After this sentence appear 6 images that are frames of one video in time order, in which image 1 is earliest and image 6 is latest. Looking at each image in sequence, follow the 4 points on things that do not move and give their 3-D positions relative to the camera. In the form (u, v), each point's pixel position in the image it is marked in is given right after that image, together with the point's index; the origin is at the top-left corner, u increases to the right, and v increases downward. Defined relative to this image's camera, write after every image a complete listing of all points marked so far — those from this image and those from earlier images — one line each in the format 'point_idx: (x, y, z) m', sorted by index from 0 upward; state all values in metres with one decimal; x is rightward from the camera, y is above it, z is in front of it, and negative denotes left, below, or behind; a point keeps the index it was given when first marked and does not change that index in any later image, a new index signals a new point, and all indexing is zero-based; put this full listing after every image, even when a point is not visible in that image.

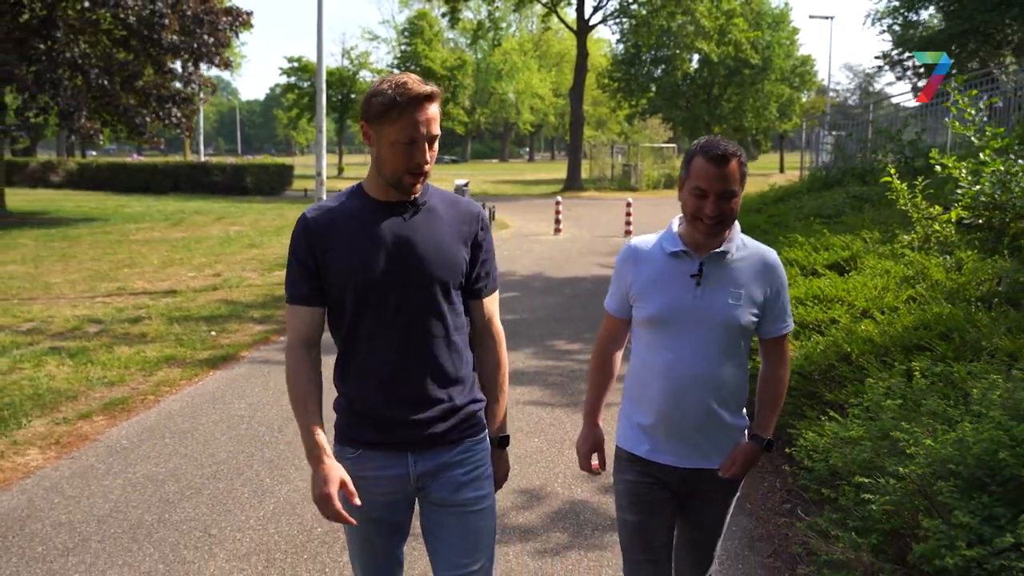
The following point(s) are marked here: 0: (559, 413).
0: (+0.3, -0.9, +6.6) m
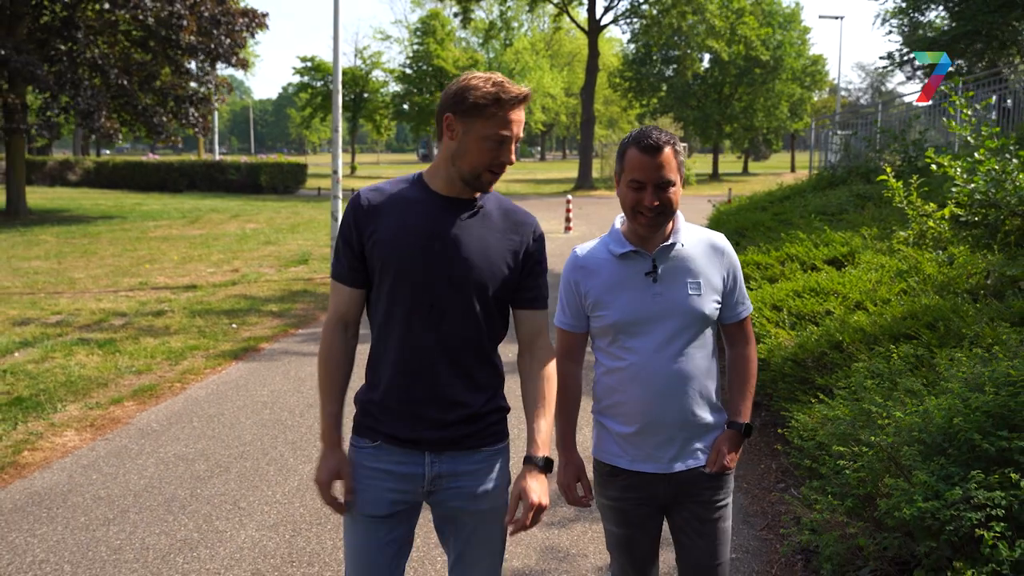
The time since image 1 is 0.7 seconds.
0: (+0.4, -0.8, +6.9) m
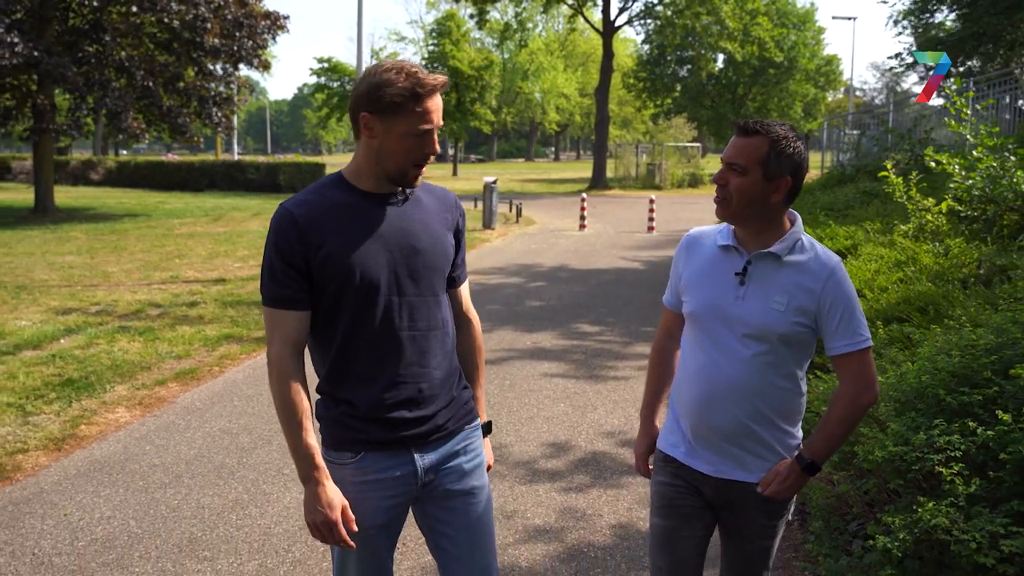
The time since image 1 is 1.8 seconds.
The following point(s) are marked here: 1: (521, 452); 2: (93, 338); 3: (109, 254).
0: (+0.6, -0.8, +7.3) m
1: (+0.1, -1.0, +5.7) m
2: (-3.9, -0.5, +8.8) m
3: (-6.7, +0.6, +15.6) m
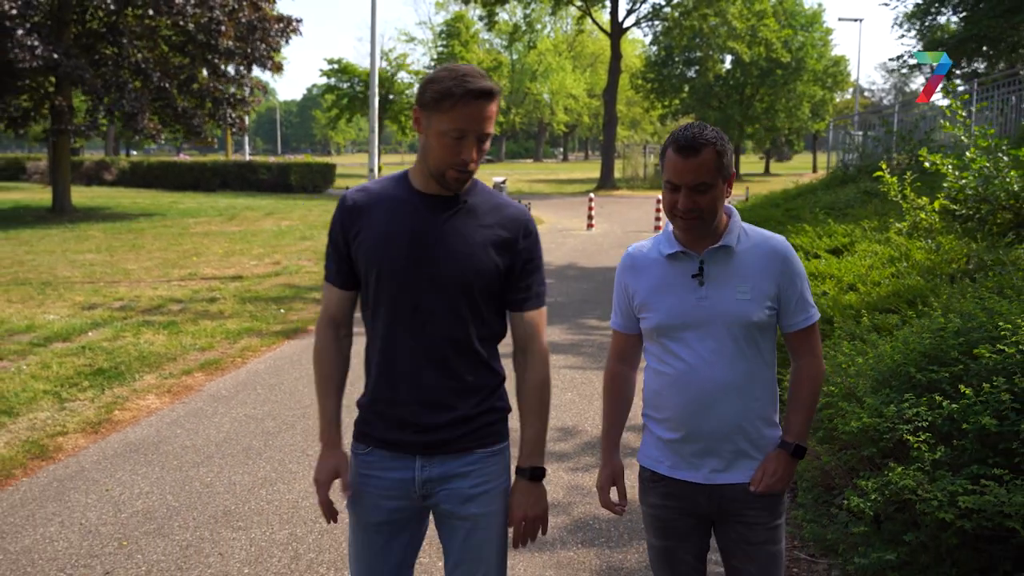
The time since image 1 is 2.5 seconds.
0: (+0.6, -0.7, +7.7) m
1: (+0.1, -0.9, +6.0) m
2: (-3.8, -0.4, +9.2) m
3: (-6.6, +0.6, +16.0) m
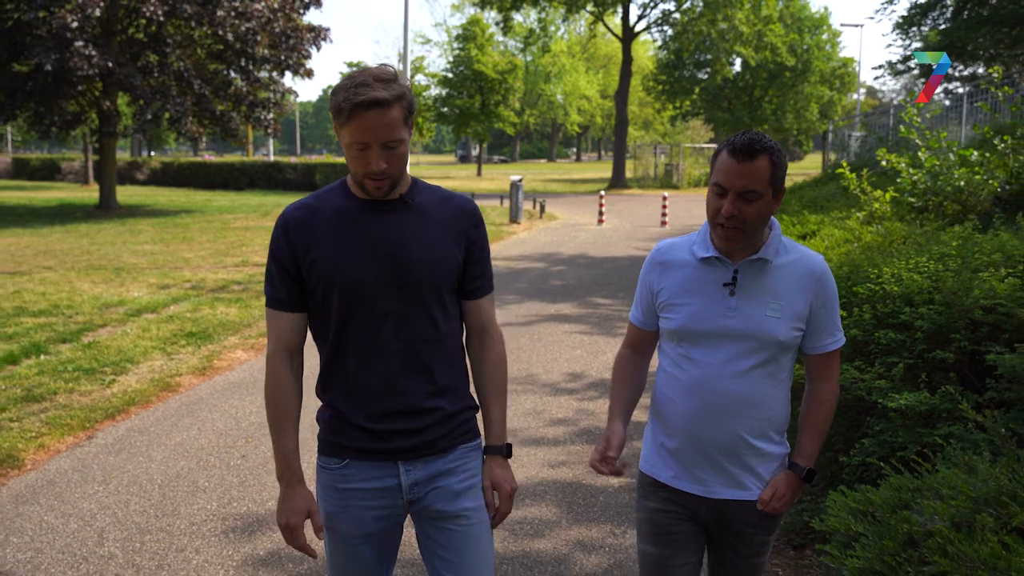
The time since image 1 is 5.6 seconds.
0: (+0.8, -0.5, +9.2) m
1: (+0.3, -0.7, +7.5) m
2: (-3.6, -0.2, +10.8) m
3: (-6.3, +0.8, +17.6) m
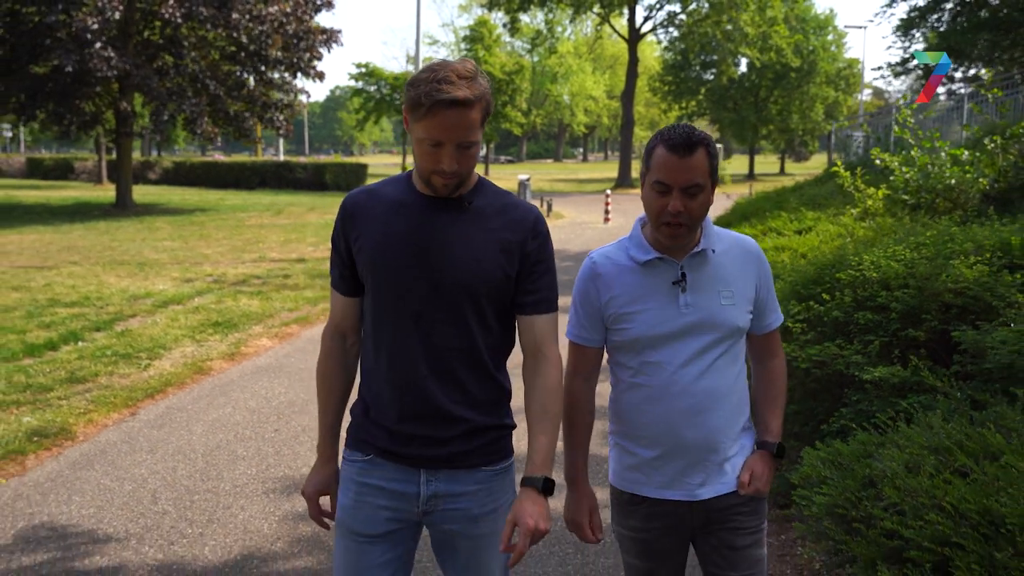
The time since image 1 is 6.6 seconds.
0: (+0.9, -0.4, +9.7) m
1: (+0.4, -0.6, +8.0) m
2: (-3.5, -0.1, +11.3) m
3: (-6.1, +0.9, +18.2) m
